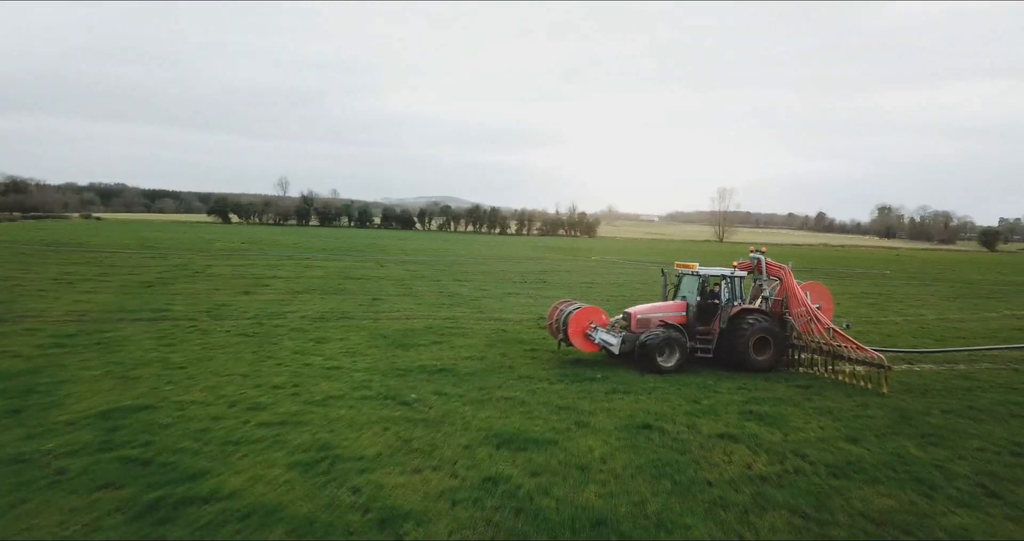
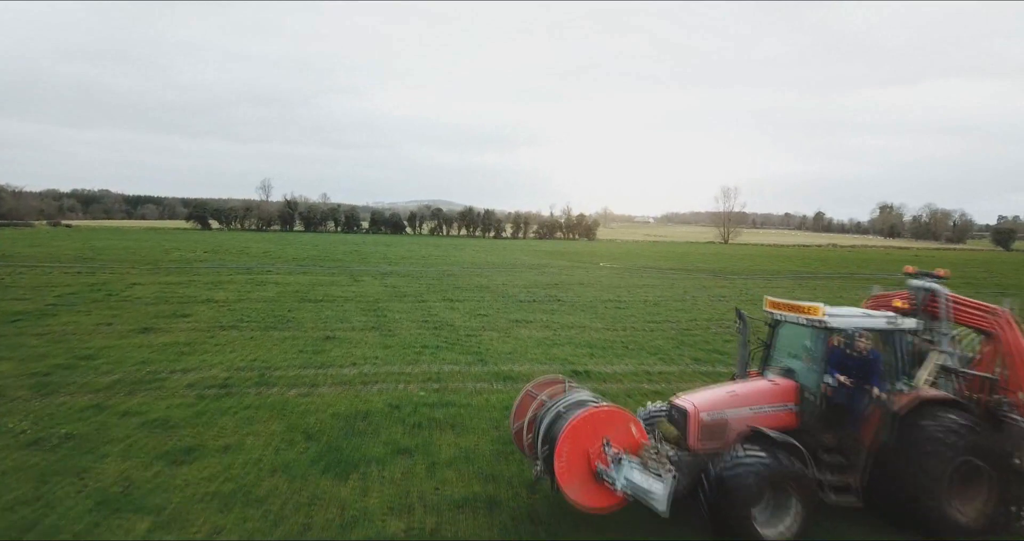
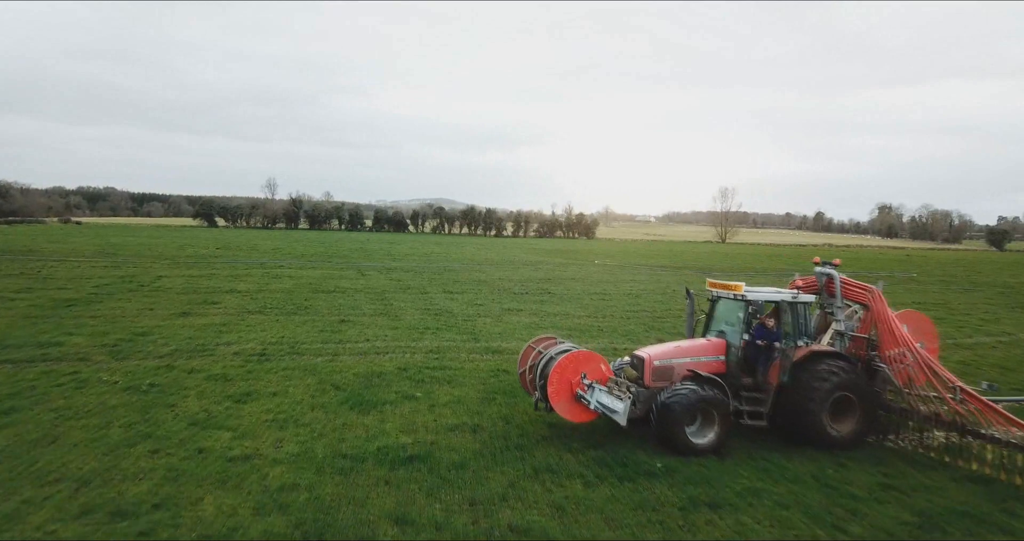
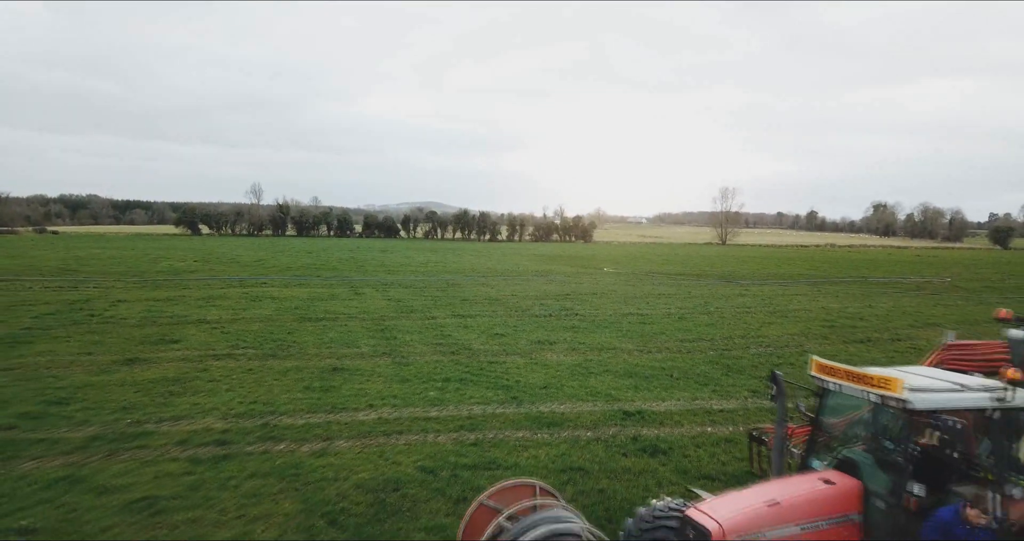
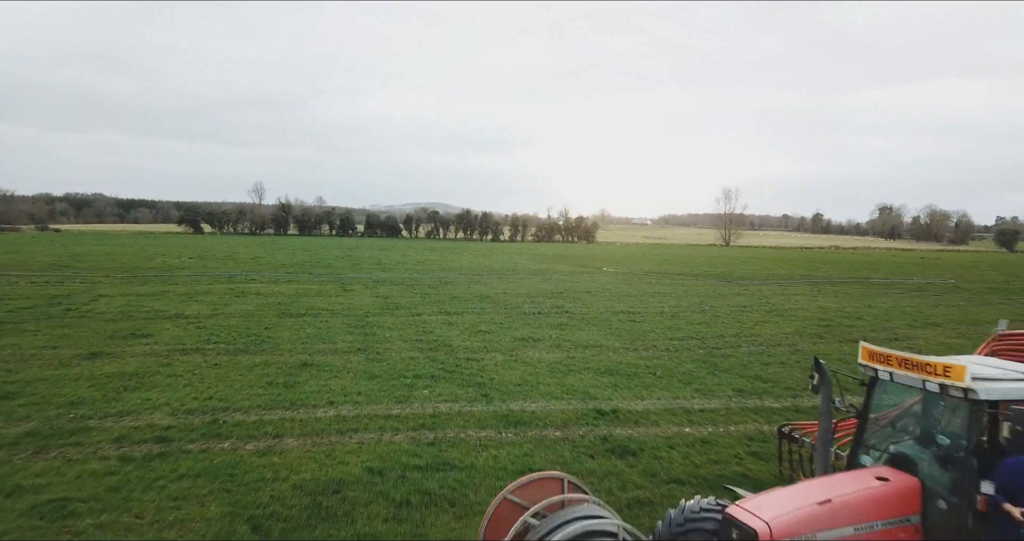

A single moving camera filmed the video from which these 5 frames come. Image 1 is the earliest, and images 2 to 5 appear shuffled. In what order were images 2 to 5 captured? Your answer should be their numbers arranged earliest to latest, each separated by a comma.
3, 2, 5, 4
